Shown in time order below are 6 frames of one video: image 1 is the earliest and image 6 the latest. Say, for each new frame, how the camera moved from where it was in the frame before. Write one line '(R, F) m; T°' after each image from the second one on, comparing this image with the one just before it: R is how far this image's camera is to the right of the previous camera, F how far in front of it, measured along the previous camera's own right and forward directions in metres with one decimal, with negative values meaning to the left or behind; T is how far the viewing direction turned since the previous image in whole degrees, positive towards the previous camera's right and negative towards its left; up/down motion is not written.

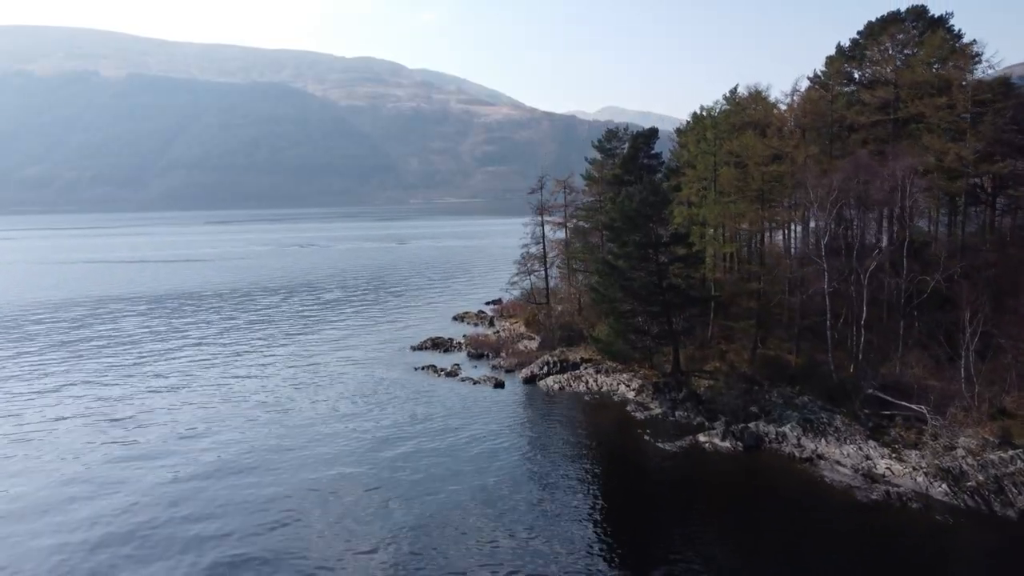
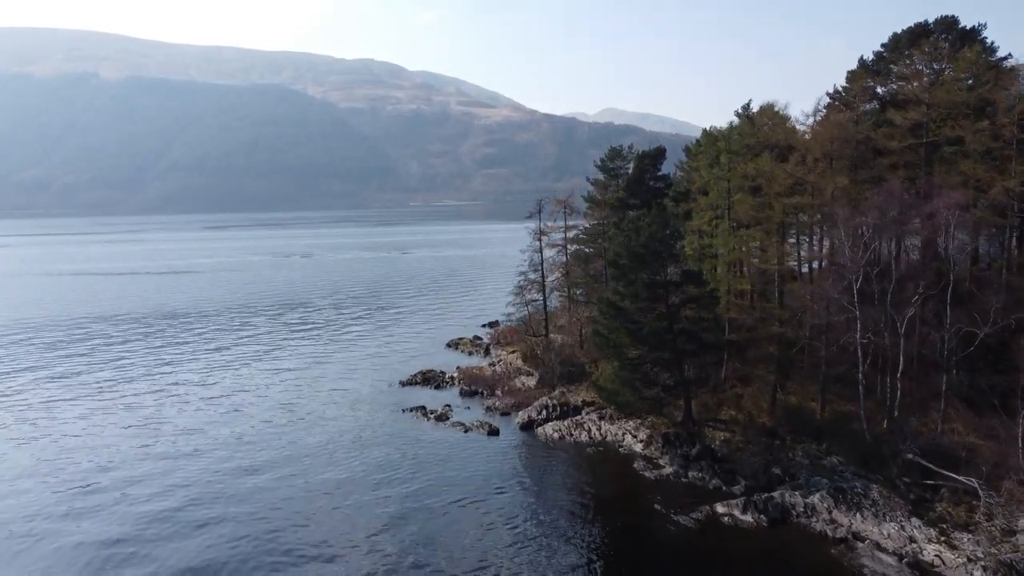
(+0.2, +3.1) m; 0°
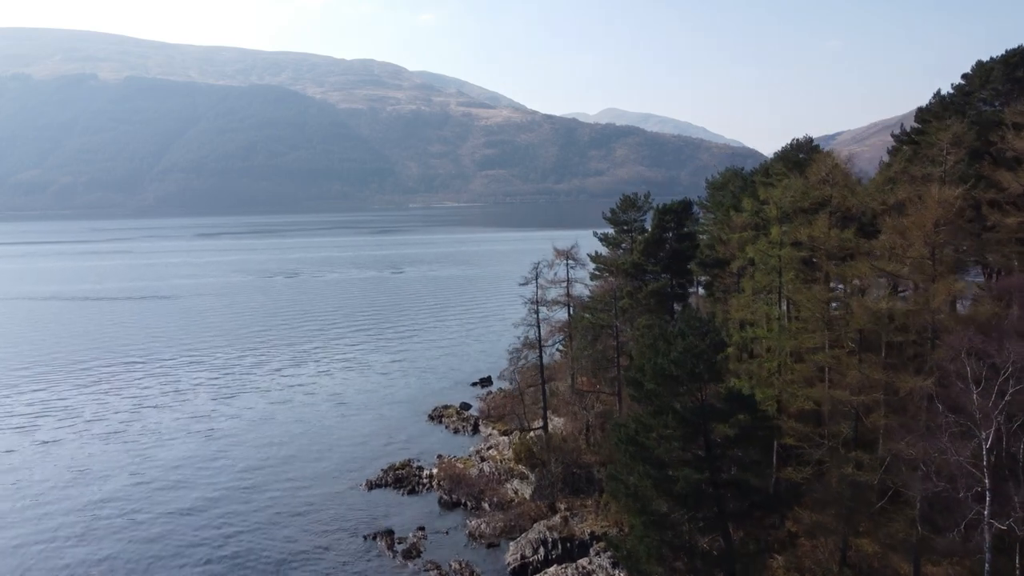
(+0.3, +7.5) m; 0°
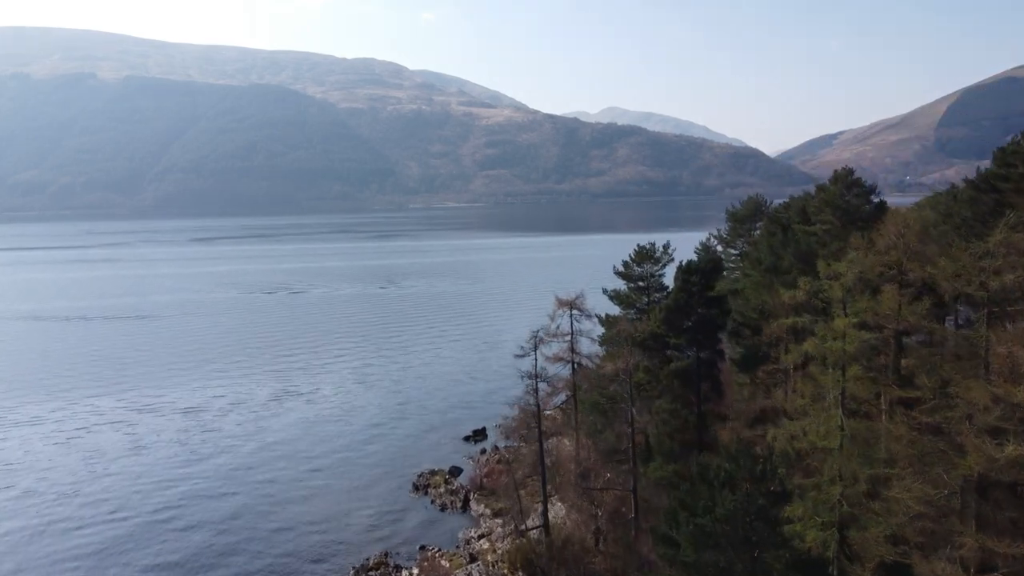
(+0.2, +5.5) m; 0°
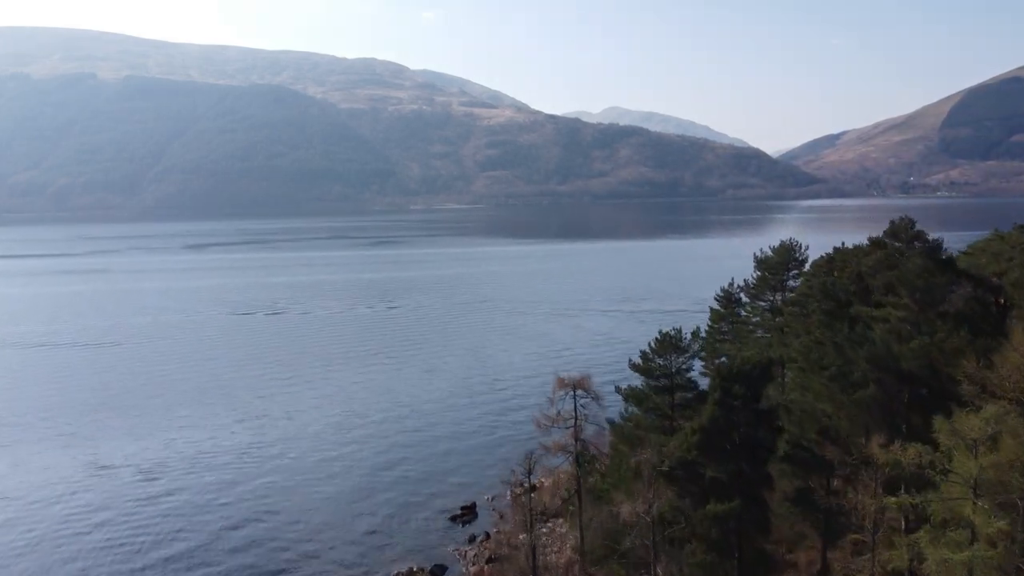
(+0.3, +6.3) m; 0°
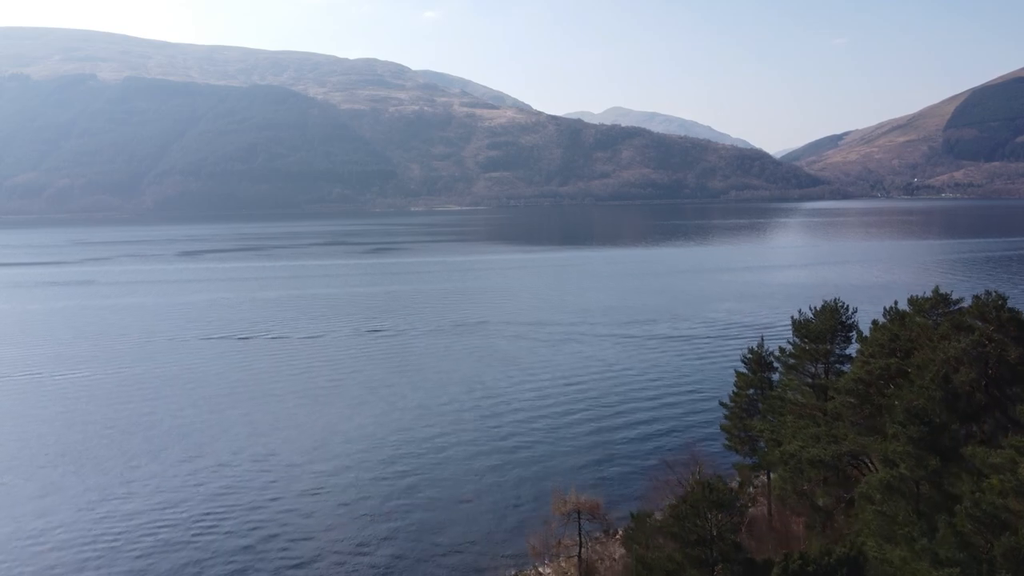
(+0.3, +6.3) m; 0°
